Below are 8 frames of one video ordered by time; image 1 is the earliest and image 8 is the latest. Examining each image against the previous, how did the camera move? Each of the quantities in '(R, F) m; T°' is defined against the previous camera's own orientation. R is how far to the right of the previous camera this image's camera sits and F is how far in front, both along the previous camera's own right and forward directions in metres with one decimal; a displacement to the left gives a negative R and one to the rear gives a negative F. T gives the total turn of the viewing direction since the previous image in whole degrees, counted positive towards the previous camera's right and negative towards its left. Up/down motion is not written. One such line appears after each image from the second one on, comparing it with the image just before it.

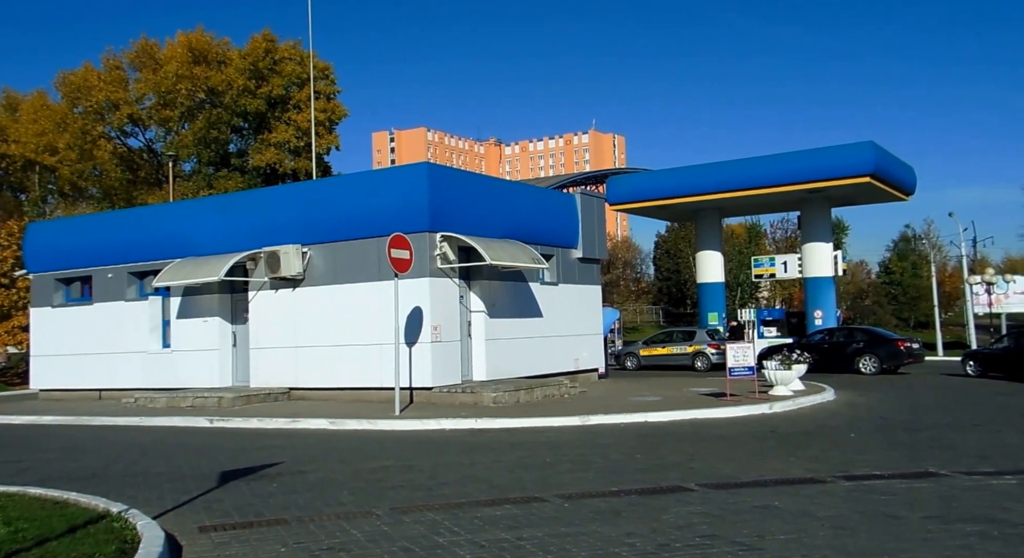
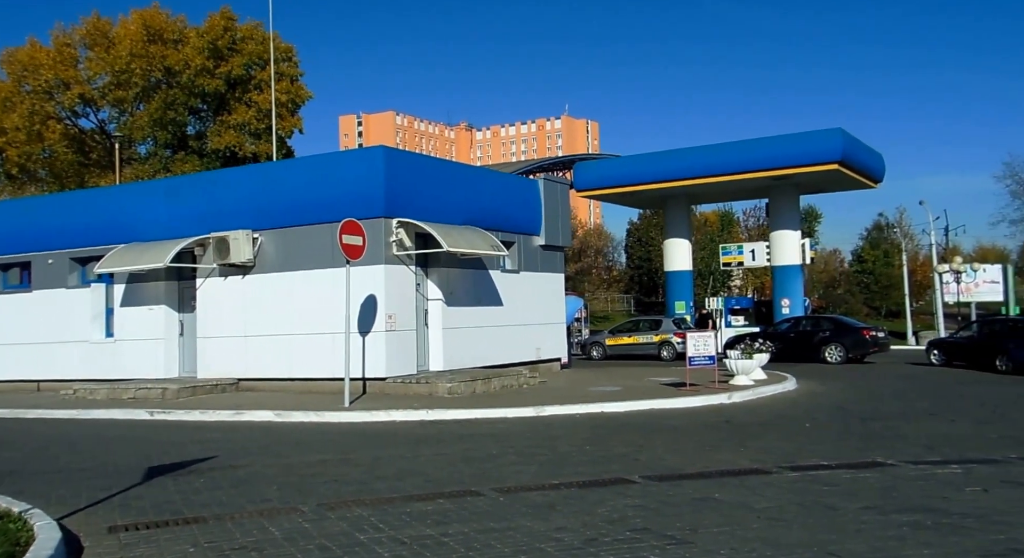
(+0.4, +0.4) m; +1°
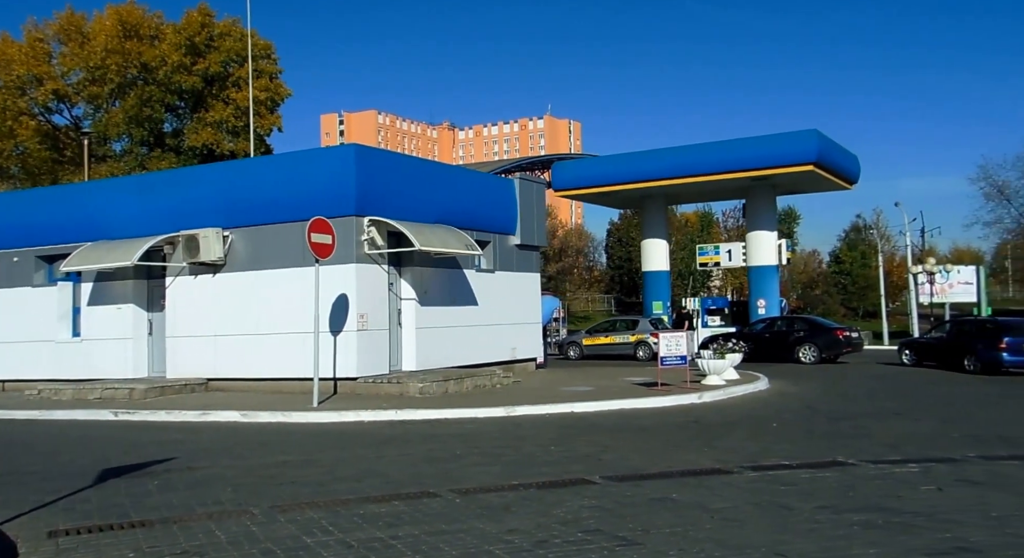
(+0.3, 0.0) m; +1°
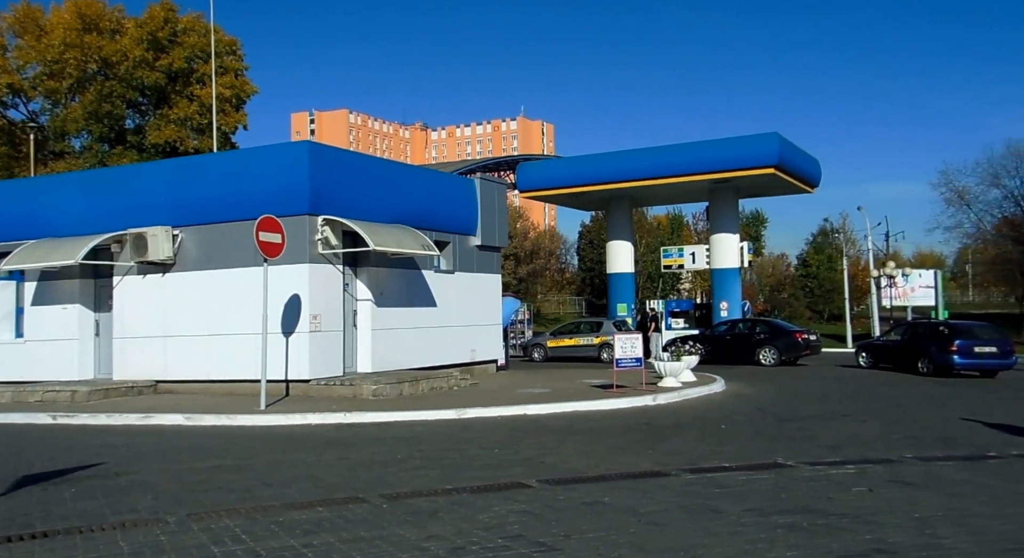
(+0.4, +0.2) m; +1°
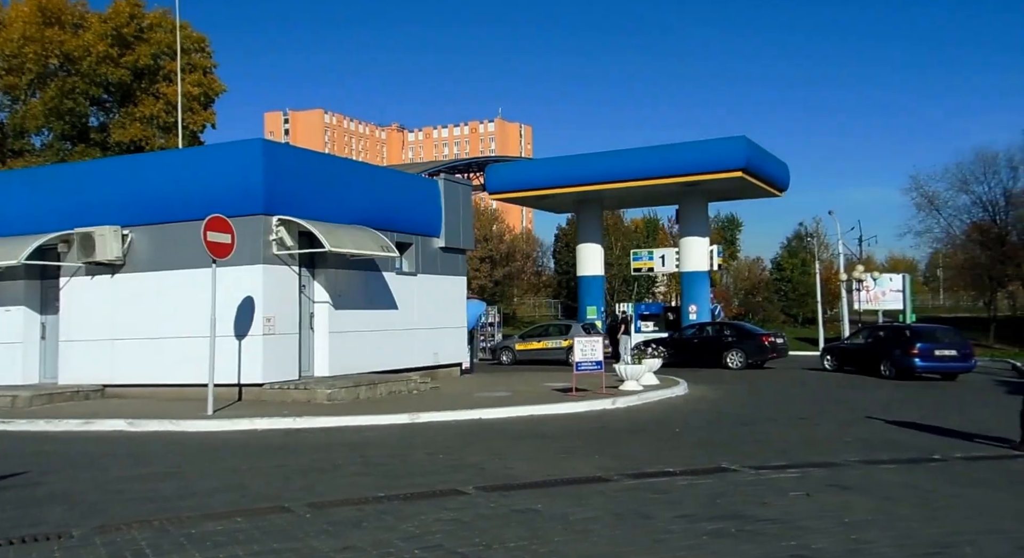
(+0.5, +0.3) m; +1°
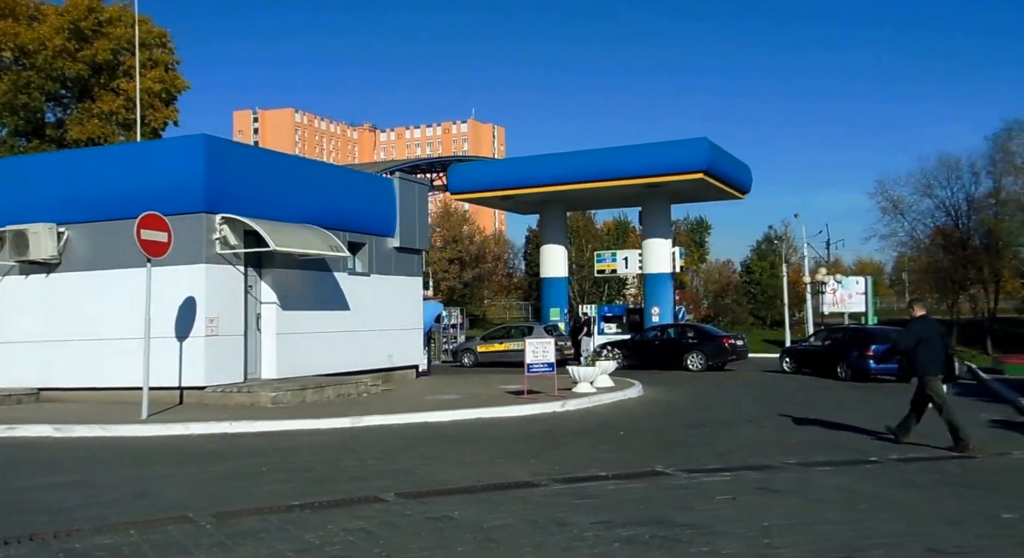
(+0.5, +0.4) m; +1°
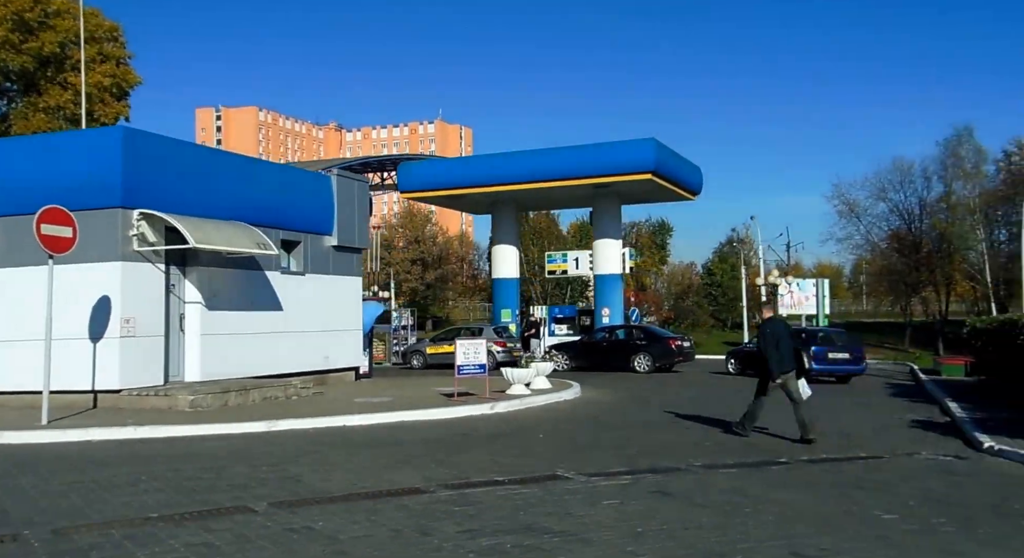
(+0.9, +0.6) m; +1°
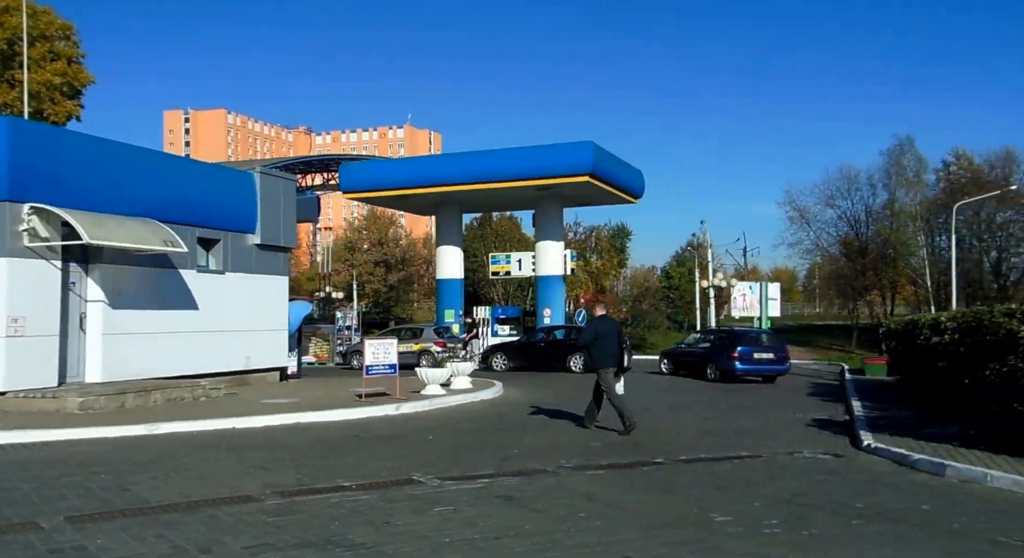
(+1.3, +0.8) m; +1°
